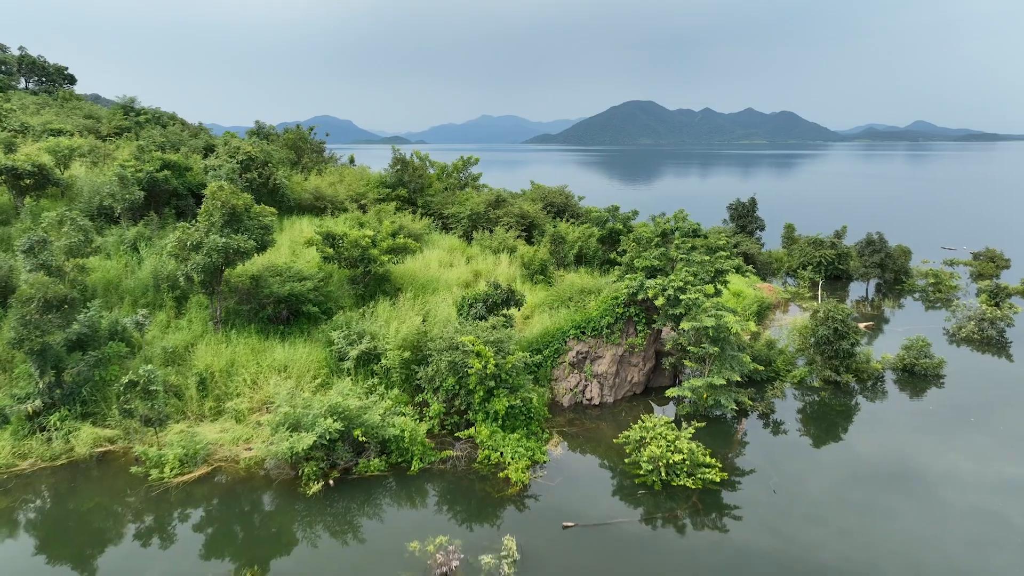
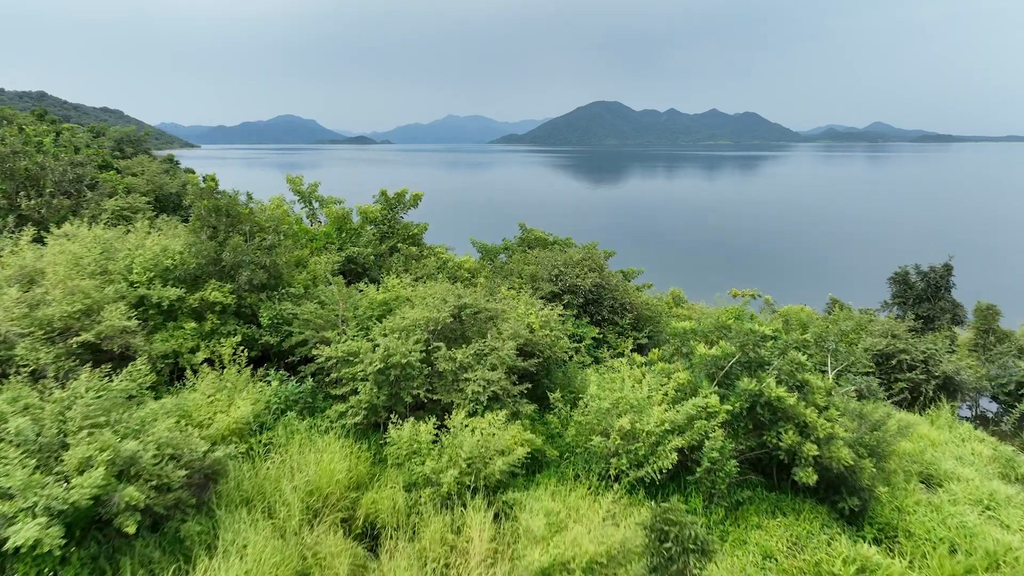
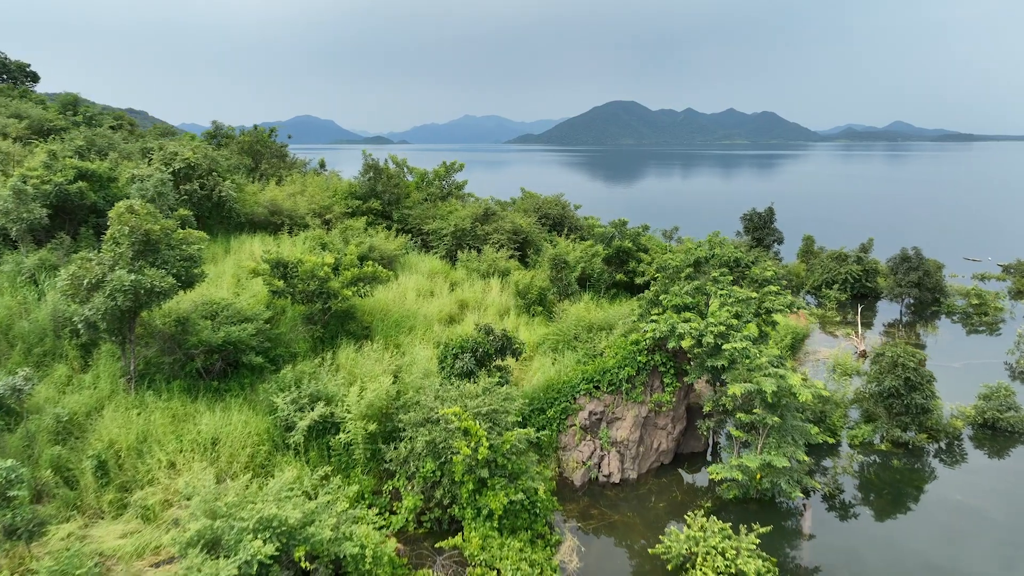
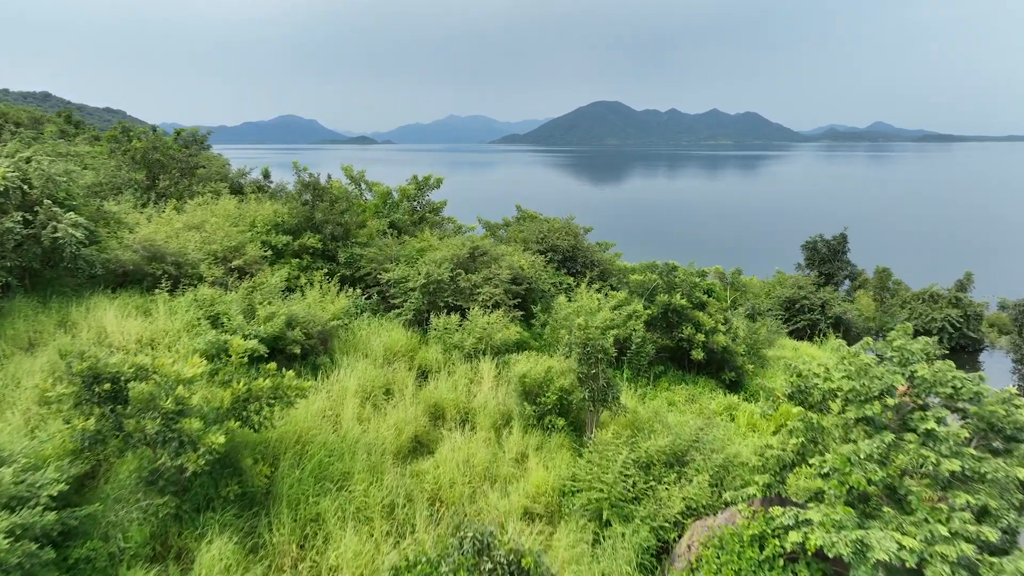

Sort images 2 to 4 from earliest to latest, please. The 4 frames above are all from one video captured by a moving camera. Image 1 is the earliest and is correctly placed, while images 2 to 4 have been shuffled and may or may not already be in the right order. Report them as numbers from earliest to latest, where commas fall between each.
3, 4, 2
